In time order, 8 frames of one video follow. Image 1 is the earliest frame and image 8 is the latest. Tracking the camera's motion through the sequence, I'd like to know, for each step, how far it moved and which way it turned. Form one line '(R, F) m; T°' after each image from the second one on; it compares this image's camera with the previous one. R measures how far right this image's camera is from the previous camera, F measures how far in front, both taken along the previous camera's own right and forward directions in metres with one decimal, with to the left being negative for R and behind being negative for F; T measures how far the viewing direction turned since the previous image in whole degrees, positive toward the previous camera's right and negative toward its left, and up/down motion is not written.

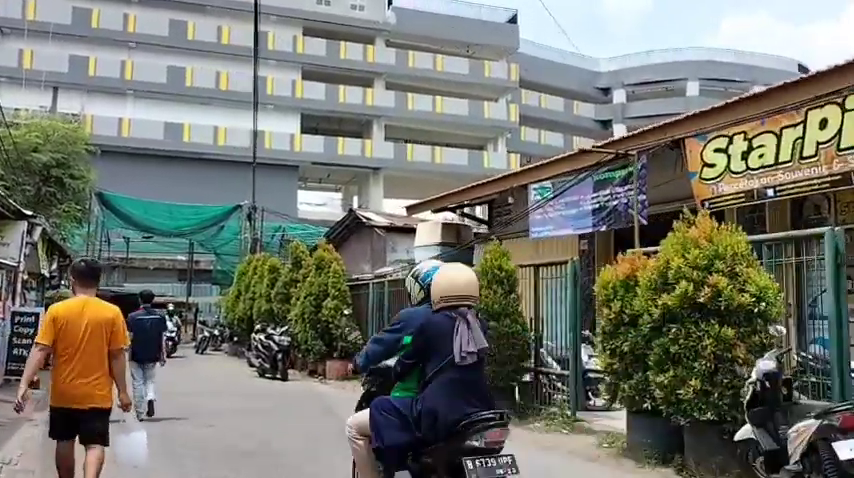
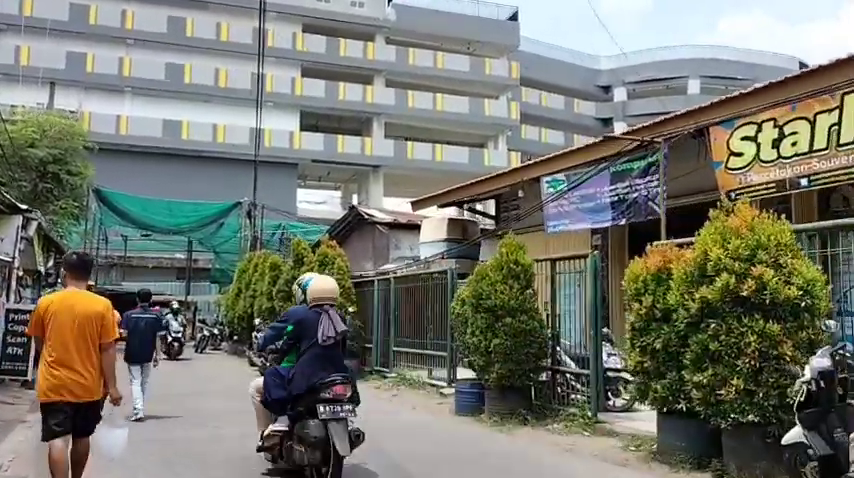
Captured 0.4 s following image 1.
(-0.2, +0.4) m; 0°
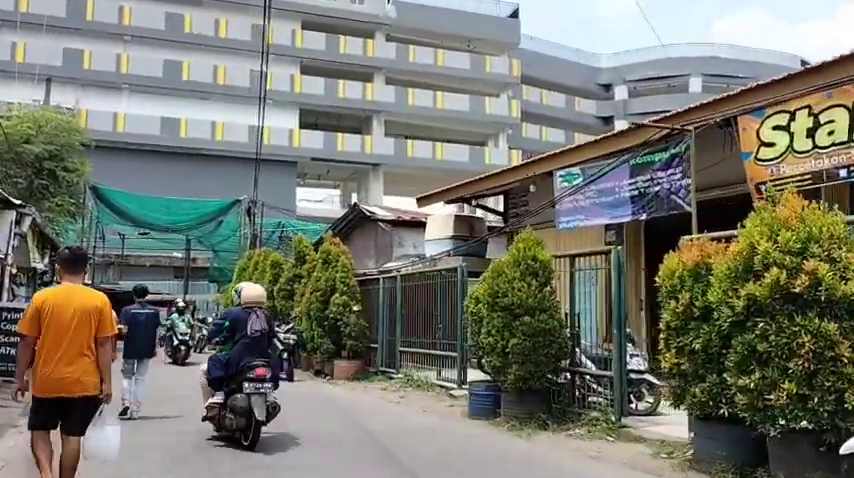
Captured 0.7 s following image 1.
(-0.2, +0.5) m; 0°
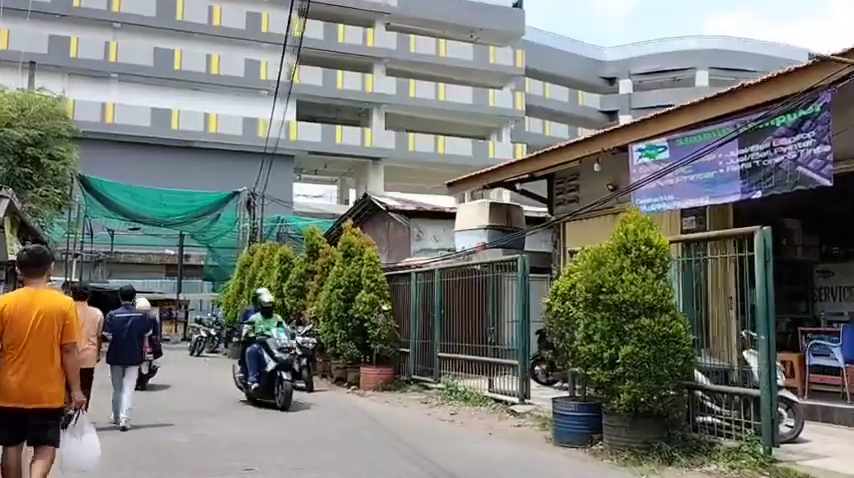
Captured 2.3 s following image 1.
(-0.9, +2.0) m; +1°
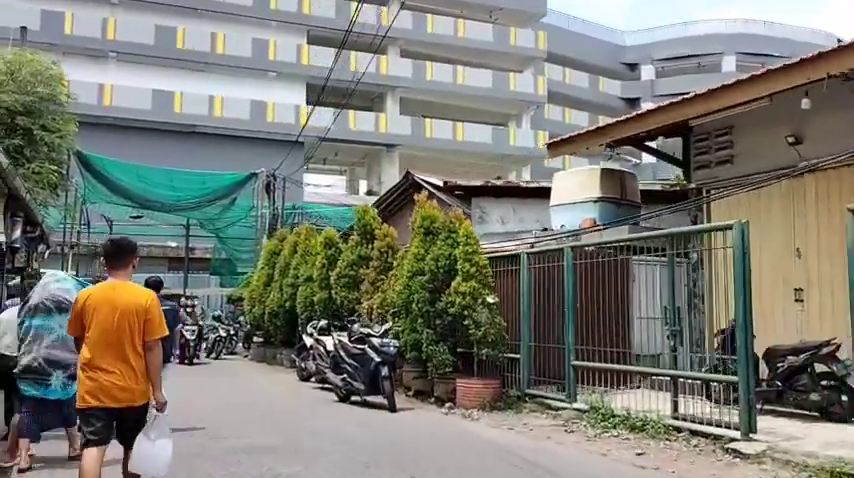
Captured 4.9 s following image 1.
(-1.8, +3.2) m; +1°
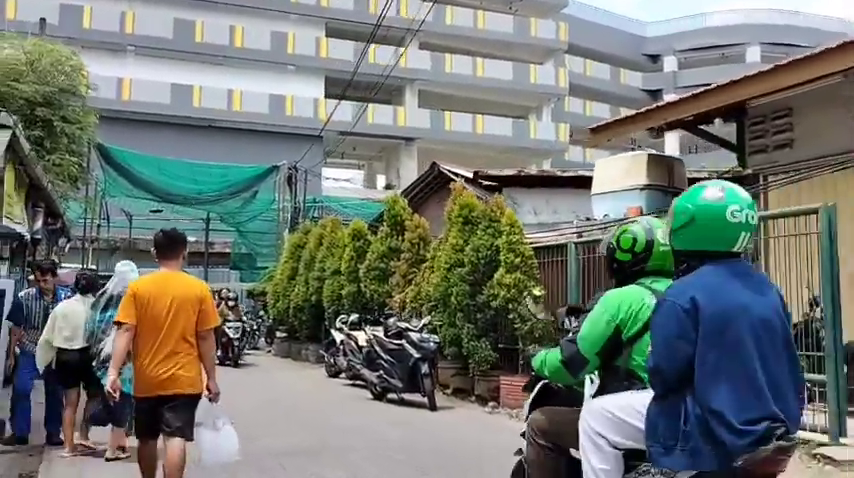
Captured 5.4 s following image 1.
(-0.4, +0.6) m; -1°
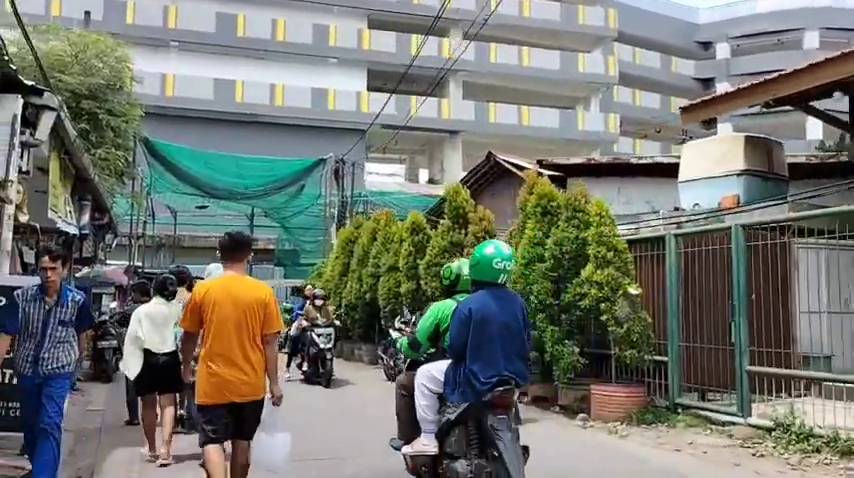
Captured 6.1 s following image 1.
(-0.5, +1.0) m; -3°
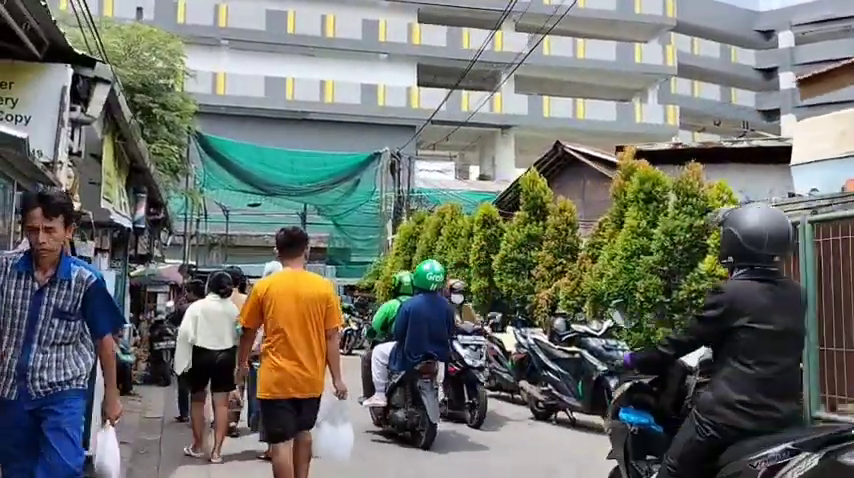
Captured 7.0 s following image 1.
(-0.5, +1.0) m; -4°
